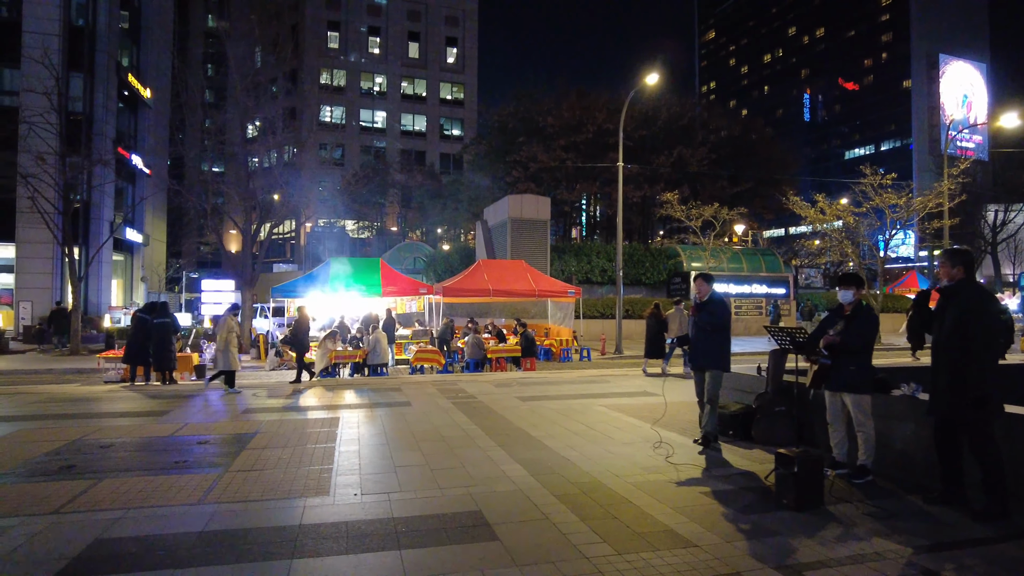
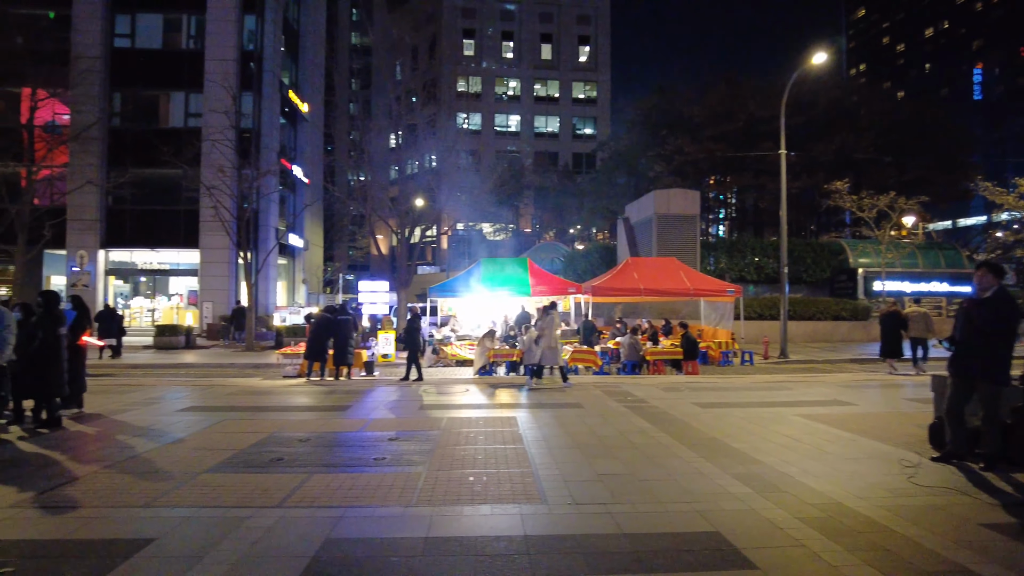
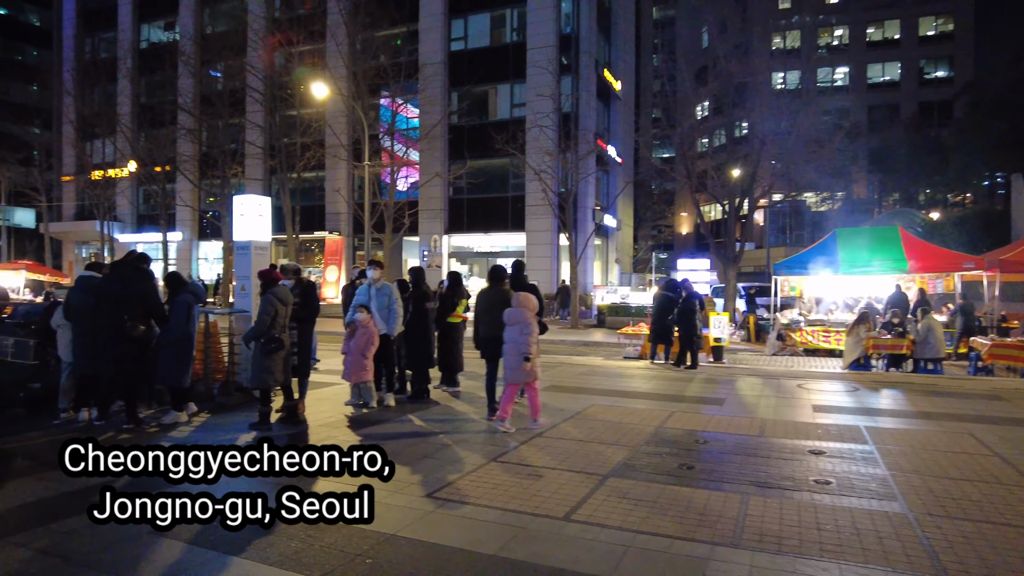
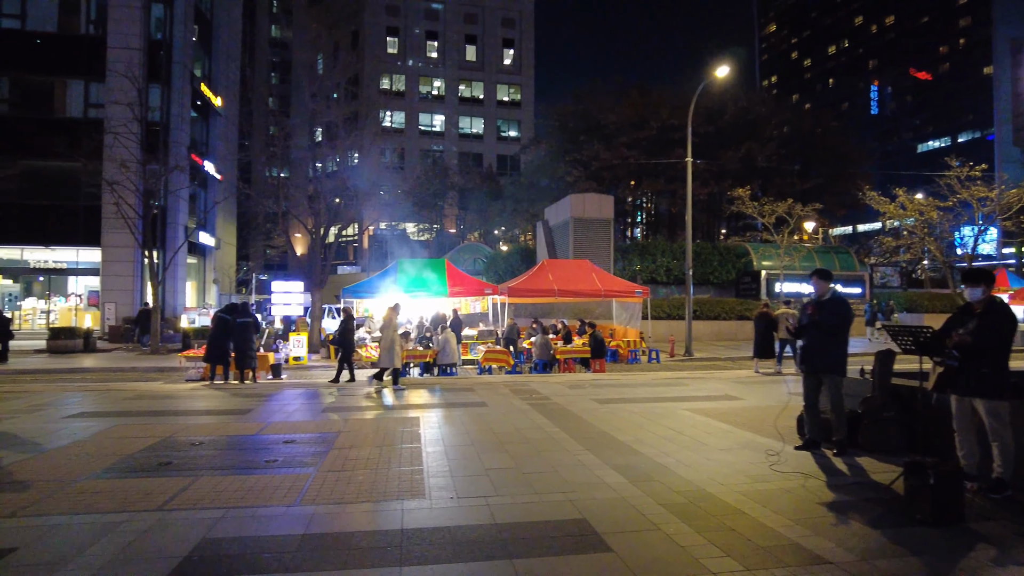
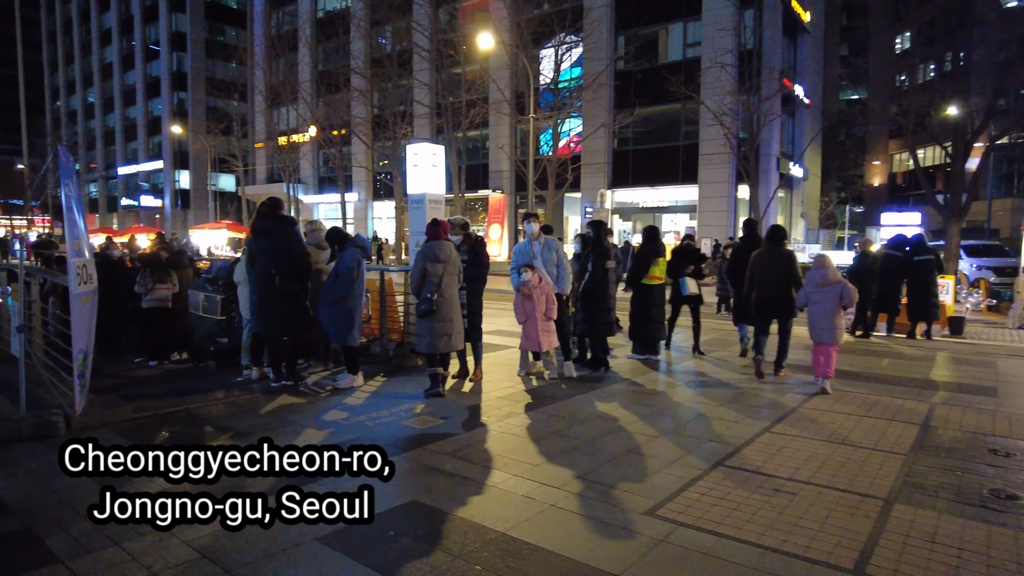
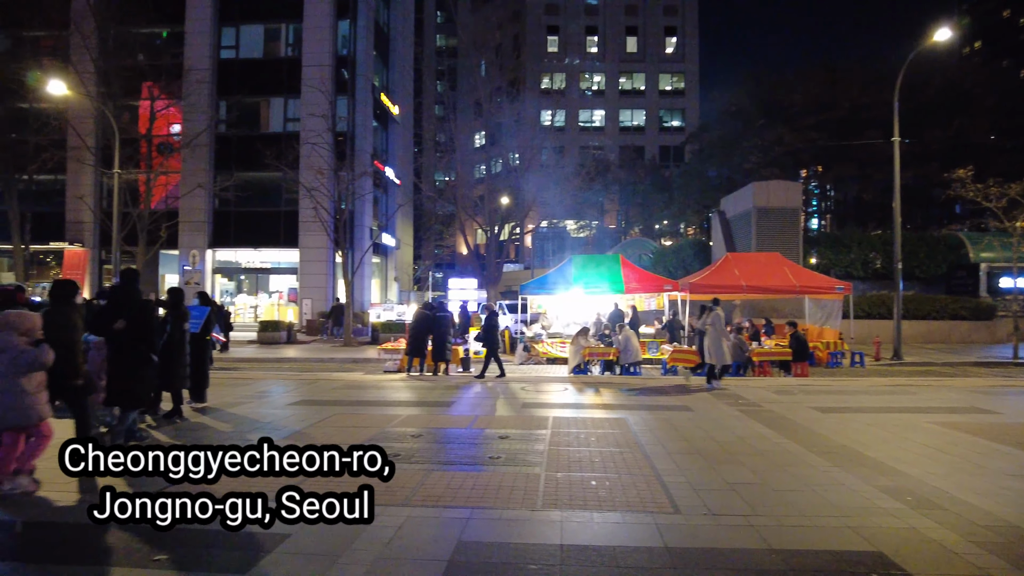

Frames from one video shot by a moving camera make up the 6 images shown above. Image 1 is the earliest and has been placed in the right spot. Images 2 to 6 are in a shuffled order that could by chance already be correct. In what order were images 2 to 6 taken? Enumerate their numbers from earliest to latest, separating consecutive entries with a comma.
4, 2, 6, 3, 5
